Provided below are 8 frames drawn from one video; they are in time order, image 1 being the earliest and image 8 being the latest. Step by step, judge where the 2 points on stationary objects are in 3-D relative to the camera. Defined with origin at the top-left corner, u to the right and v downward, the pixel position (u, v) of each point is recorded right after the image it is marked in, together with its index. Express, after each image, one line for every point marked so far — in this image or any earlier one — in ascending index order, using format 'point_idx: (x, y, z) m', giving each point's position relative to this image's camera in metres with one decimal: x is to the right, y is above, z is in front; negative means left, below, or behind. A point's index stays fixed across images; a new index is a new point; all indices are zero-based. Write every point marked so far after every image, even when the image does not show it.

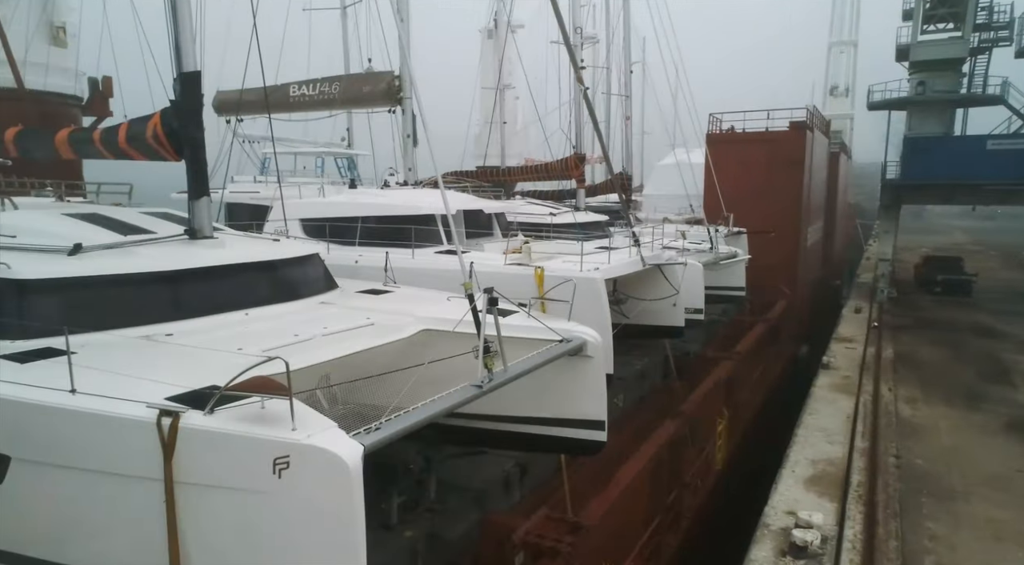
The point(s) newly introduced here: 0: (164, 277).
0: (-1.4, 0.0, +2.9) m
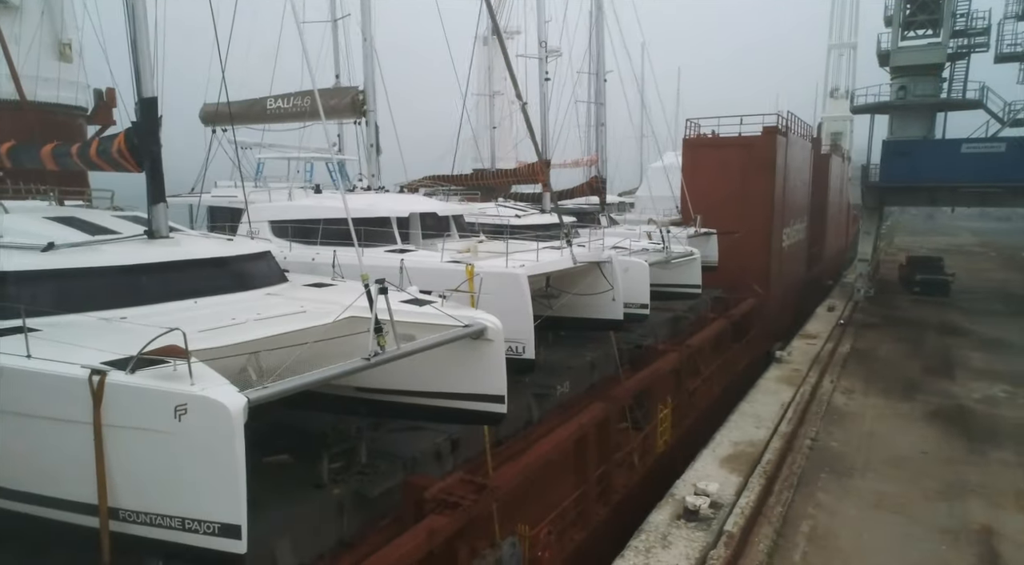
0: (-1.9, +0.1, +3.4) m
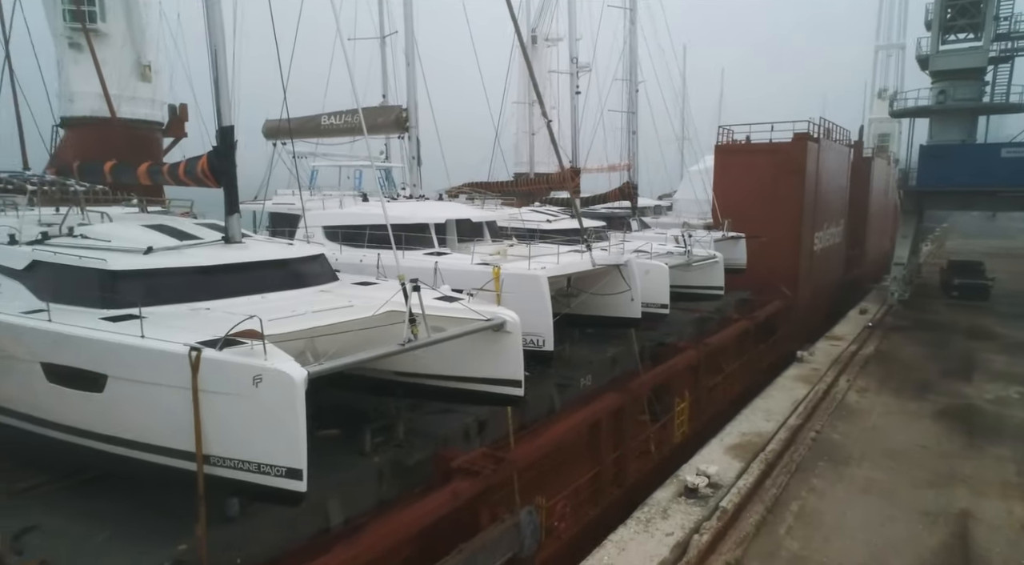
0: (-1.8, +0.1, +4.2) m
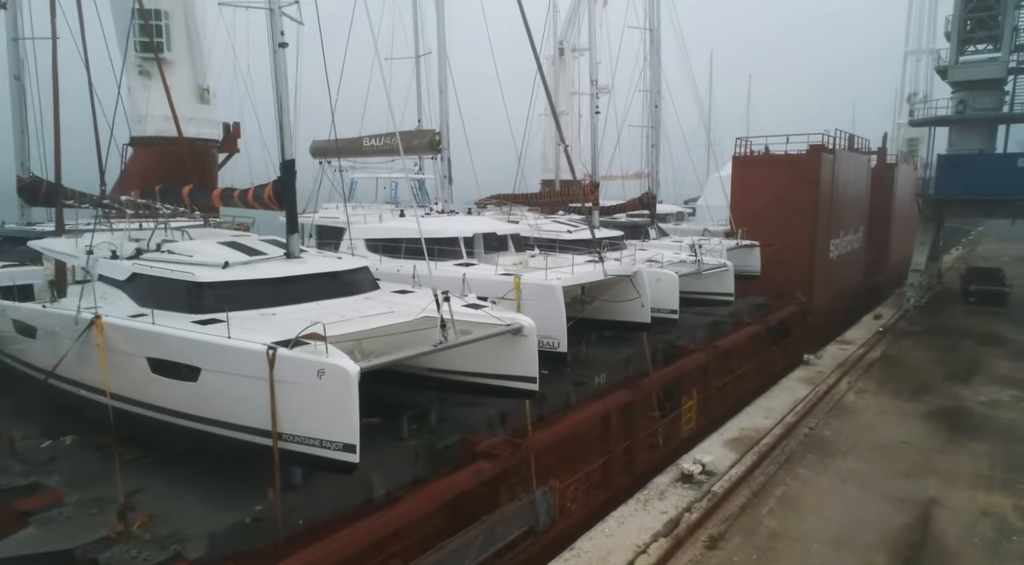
0: (-1.7, 0.0, +5.0) m
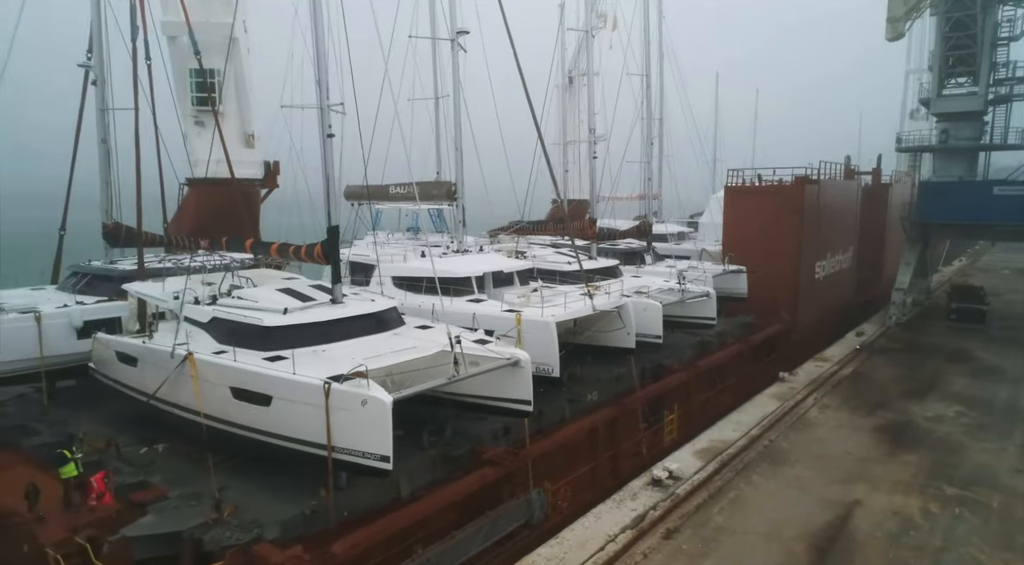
0: (-1.7, -0.4, +6.2) m
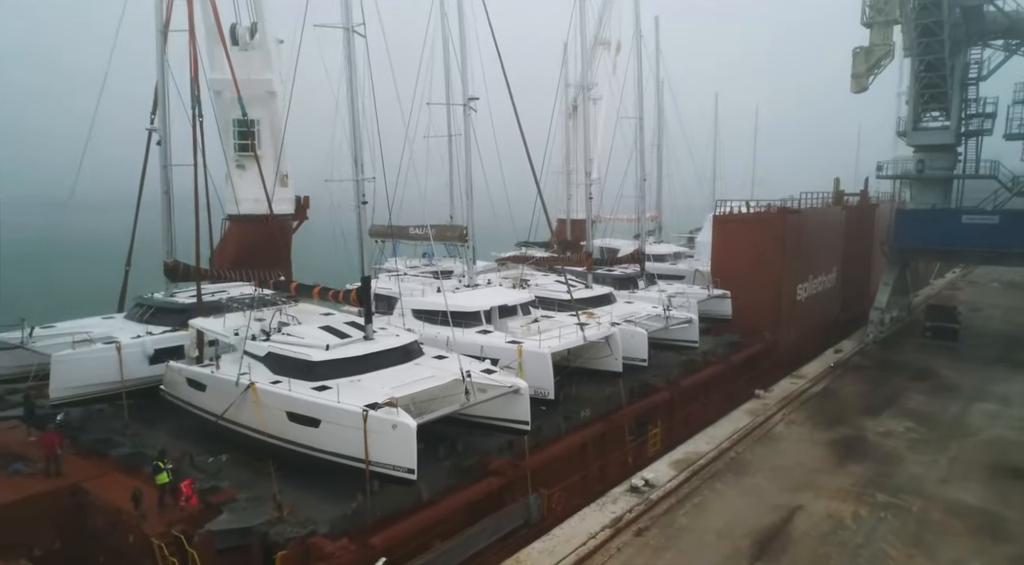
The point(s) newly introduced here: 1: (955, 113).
0: (-1.7, -0.8, +7.6) m
1: (+9.9, +3.8, +15.5) m
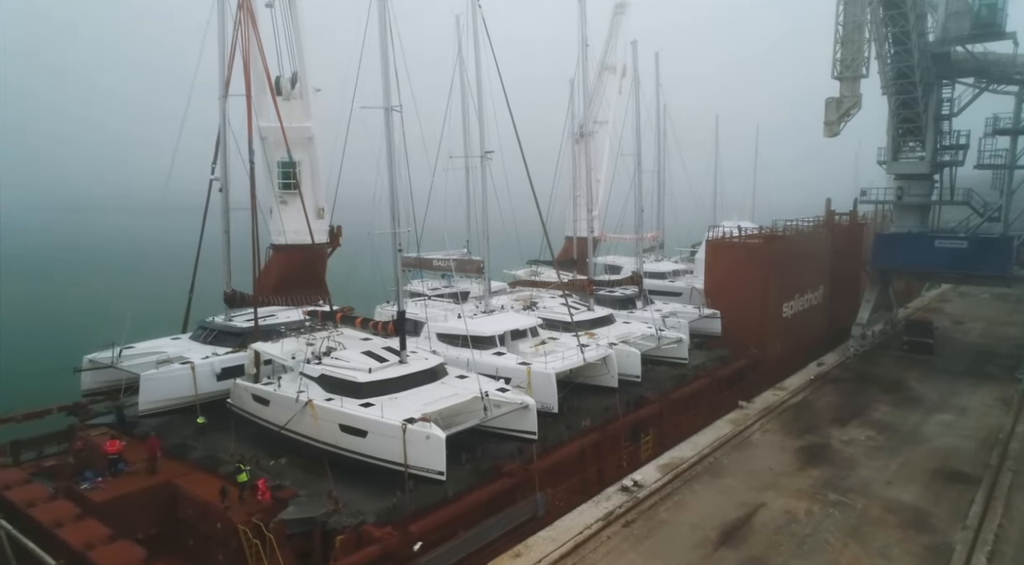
0: (-1.6, -1.3, +9.2) m
1: (+10.2, +3.3, +16.9) m
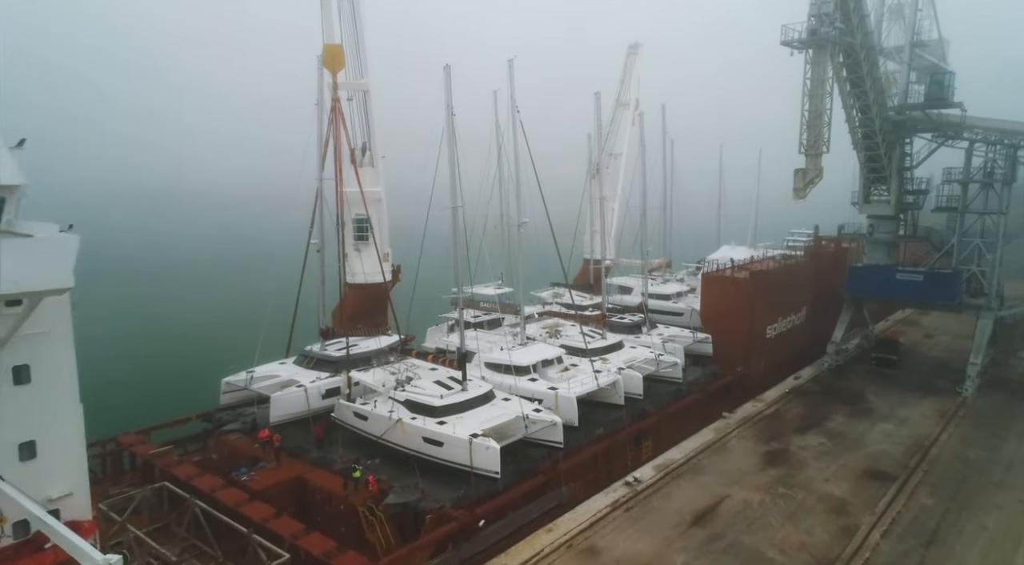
0: (-1.0, -2.2, +12.6) m
1: (+10.9, +2.6, +19.9) m
